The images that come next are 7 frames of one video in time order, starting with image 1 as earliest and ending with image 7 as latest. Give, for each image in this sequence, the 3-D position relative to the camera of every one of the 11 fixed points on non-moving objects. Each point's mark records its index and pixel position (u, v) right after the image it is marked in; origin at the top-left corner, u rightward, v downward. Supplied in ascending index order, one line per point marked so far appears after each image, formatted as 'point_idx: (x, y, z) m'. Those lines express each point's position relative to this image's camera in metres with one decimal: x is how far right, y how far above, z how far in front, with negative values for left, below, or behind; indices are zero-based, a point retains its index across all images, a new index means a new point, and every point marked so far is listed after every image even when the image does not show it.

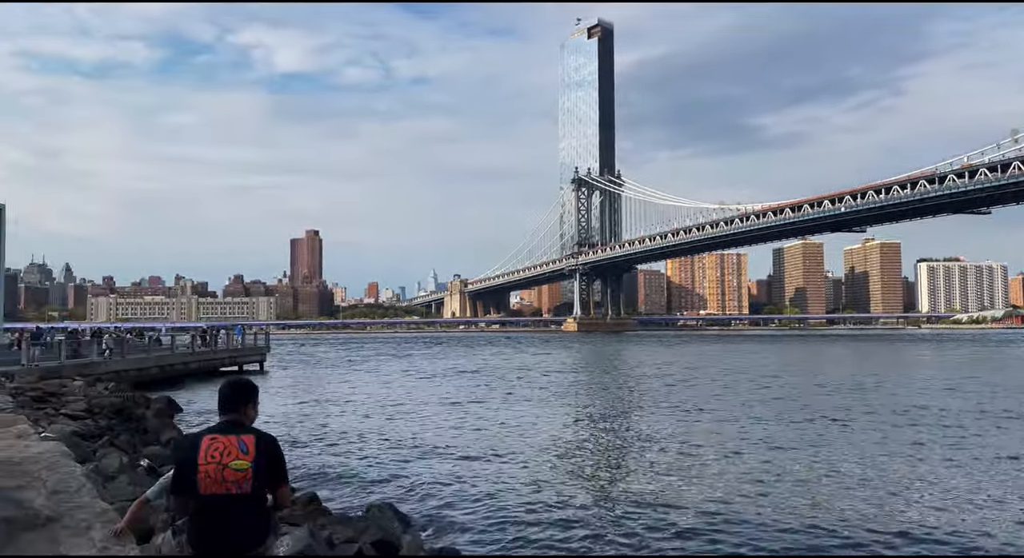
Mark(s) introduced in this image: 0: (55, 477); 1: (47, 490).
0: (-2.7, -1.2, +4.8) m
1: (-2.7, -1.2, +4.6) m
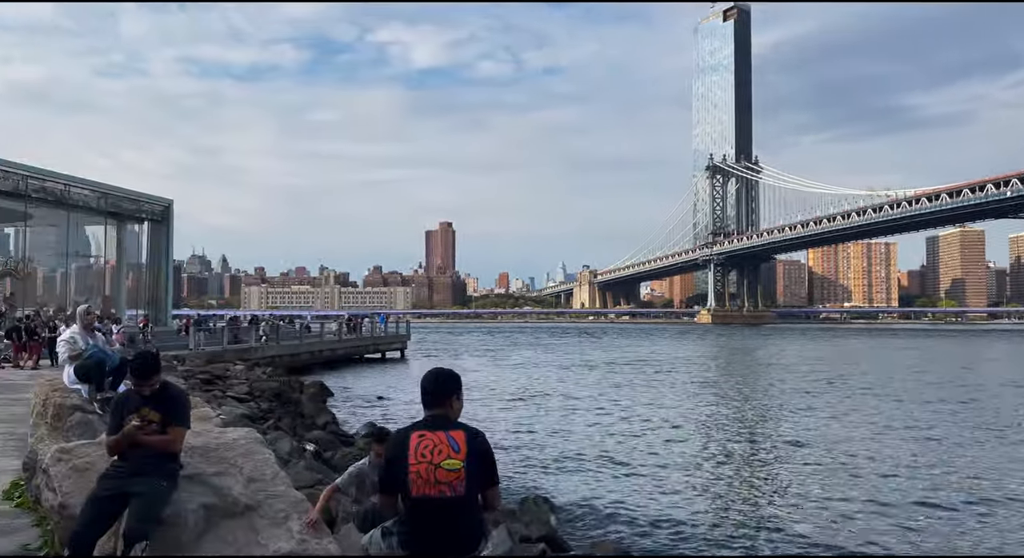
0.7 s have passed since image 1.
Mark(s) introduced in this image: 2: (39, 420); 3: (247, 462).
0: (-1.5, -1.1, +4.8) m
1: (-1.5, -1.1, +4.6) m
2: (-4.4, -1.3, +7.5) m
3: (-1.6, -1.1, +4.8) m
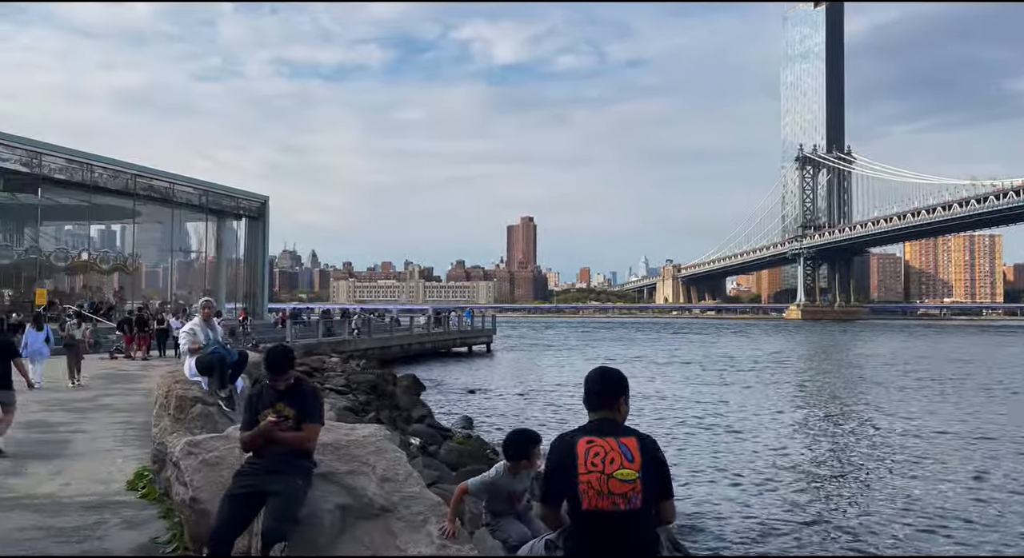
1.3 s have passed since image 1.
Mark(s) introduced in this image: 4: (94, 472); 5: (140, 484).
0: (-0.7, -1.0, +4.6) m
1: (-0.8, -1.1, +4.5) m
2: (-3.3, -1.3, +7.6) m
3: (-0.8, -1.0, +4.6) m
4: (-4.1, -1.9, +7.9) m
5: (-3.3, -1.8, +7.1) m
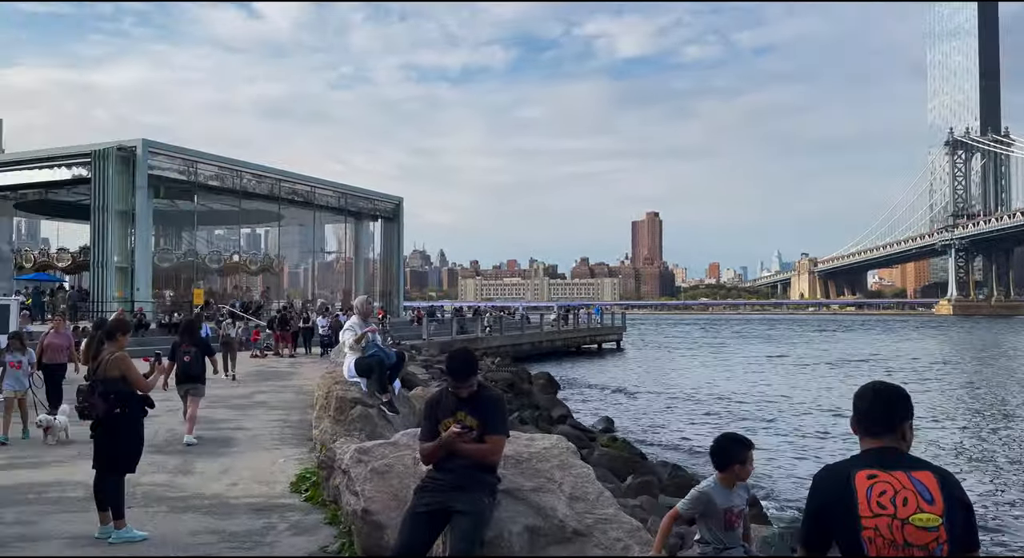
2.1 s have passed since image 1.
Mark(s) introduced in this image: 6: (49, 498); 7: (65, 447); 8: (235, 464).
0: (+0.3, -1.0, +4.2) m
1: (+0.3, -1.1, +4.0) m
2: (-1.8, -1.3, +7.6) m
3: (+0.3, -1.0, +4.2) m
4: (-2.5, -1.9, +8.0) m
5: (-1.8, -1.8, +7.0) m
6: (-3.8, -1.8, +6.6) m
7: (-4.9, -1.9, +8.8) m
8: (-2.9, -1.9, +8.3) m
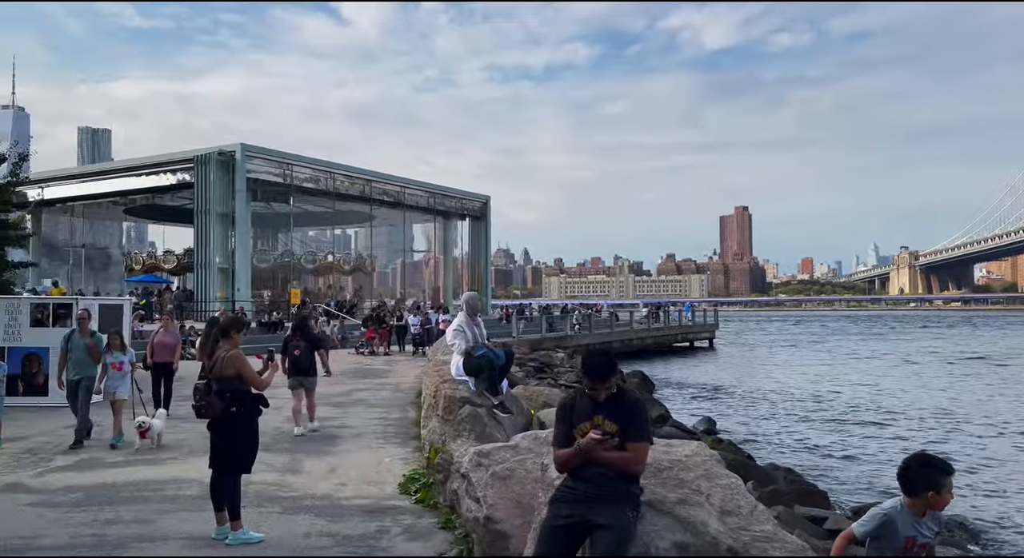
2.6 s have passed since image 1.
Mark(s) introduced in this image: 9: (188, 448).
0: (+1.0, -1.0, +3.8) m
1: (+0.9, -1.0, +3.6) m
2: (-0.8, -1.2, +7.4) m
3: (+0.9, -1.0, +3.8) m
4: (-1.4, -1.9, +7.8) m
5: (-0.8, -1.8, +6.8) m
6: (-2.8, -1.8, +6.7) m
7: (-3.7, -1.8, +9.0) m
8: (-1.7, -1.9, +8.2) m
9: (-3.5, -1.8, +8.8) m
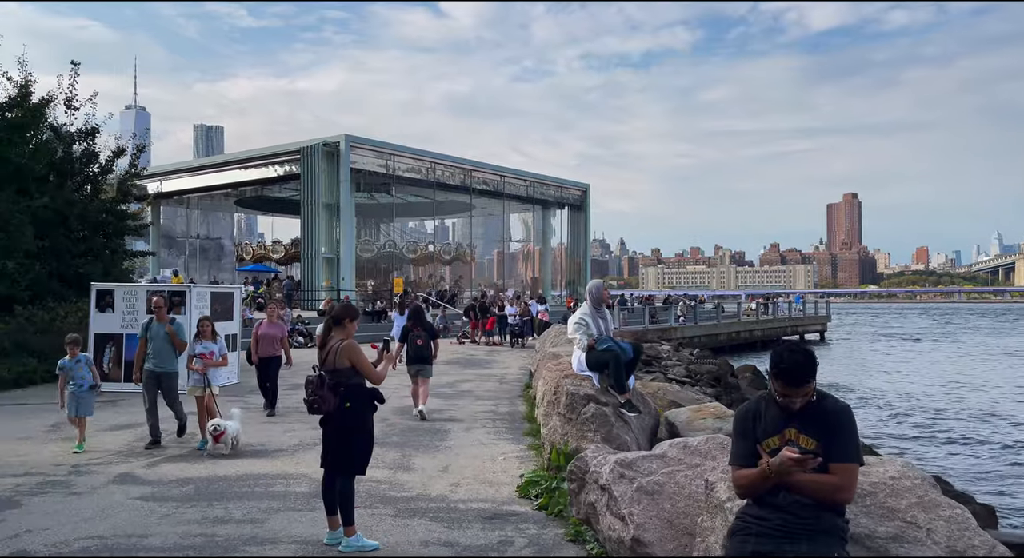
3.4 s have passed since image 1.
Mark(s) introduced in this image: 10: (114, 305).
0: (+1.6, -0.9, +3.0) m
1: (+1.5, -1.0, +2.9) m
2: (+0.3, -1.1, +6.8) m
3: (+1.6, -0.9, +3.0) m
4: (-0.3, -1.7, +7.3) m
5: (+0.2, -1.6, +6.2) m
6: (-1.8, -1.7, +6.3) m
7: (-2.5, -1.7, +8.7) m
8: (-0.6, -1.7, +7.8) m
9: (-2.3, -1.7, +8.5) m
10: (-6.0, -0.4, +12.1) m
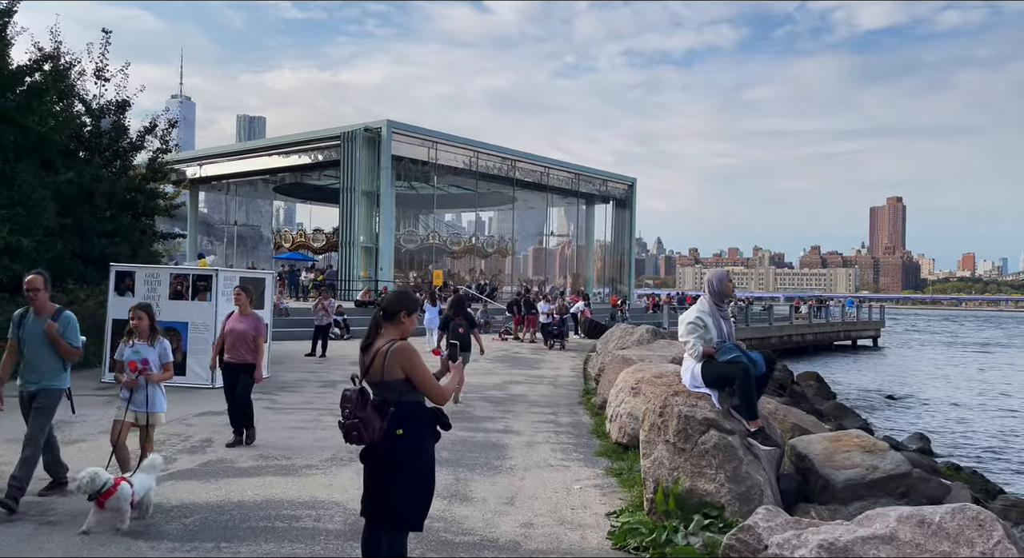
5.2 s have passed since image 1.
0: (+2.0, -0.9, +1.5) m
1: (+1.9, -0.9, +1.3) m
2: (+0.9, -1.0, +5.3) m
3: (+2.0, -0.9, +1.5) m
4: (+0.3, -1.6, +5.9) m
5: (+0.7, -1.6, +4.8) m
6: (-1.3, -1.5, +4.9) m
7: (-1.8, -1.5, +7.4) m
8: (+0.1, -1.6, +6.3) m
9: (-1.6, -1.5, +7.1) m
10: (-5.1, -0.1, +10.9) m
